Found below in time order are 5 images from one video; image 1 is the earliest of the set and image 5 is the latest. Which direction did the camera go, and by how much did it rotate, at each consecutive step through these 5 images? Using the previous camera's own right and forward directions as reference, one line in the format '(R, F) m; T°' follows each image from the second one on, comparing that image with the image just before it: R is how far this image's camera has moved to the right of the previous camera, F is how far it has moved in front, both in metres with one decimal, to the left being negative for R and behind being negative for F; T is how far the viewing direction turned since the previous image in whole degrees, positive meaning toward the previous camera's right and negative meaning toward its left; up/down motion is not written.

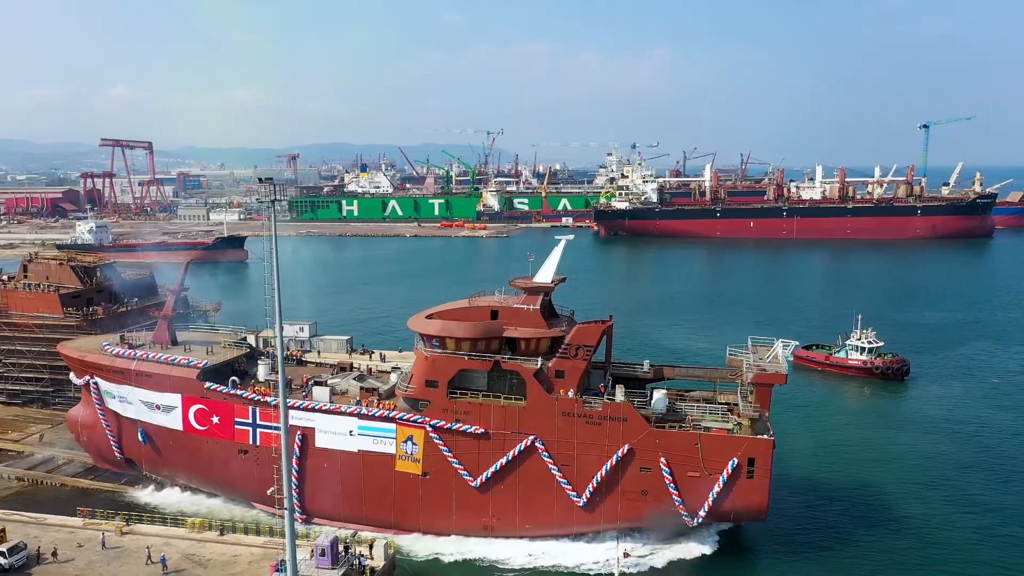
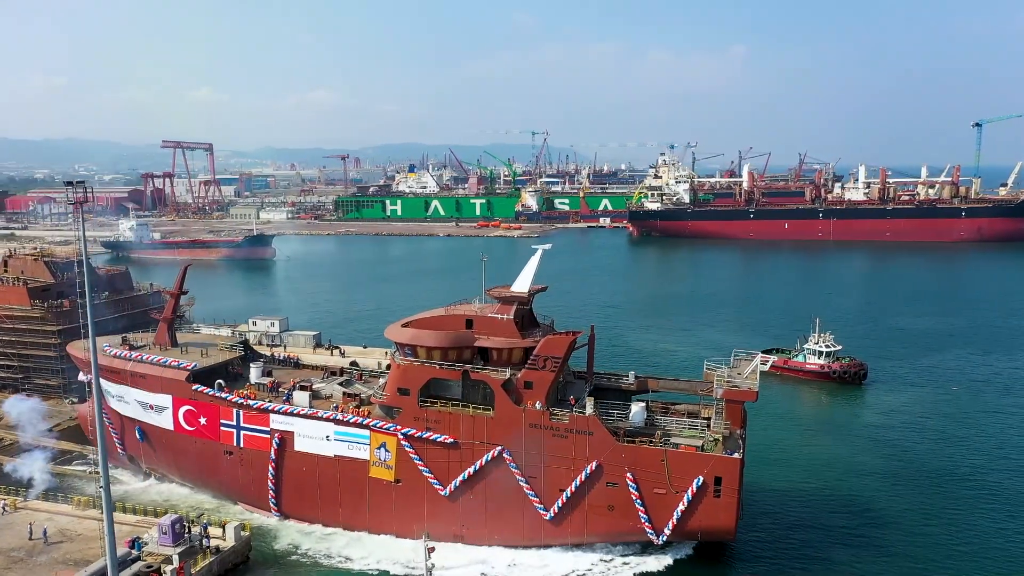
(+1.5, +0.1) m; -5°
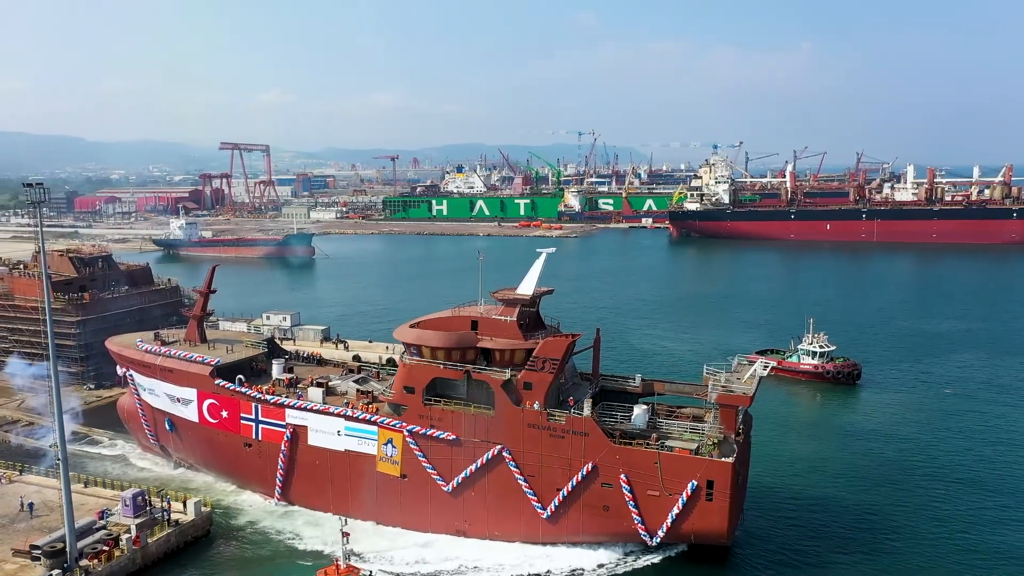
(+0.9, -0.2) m; -4°
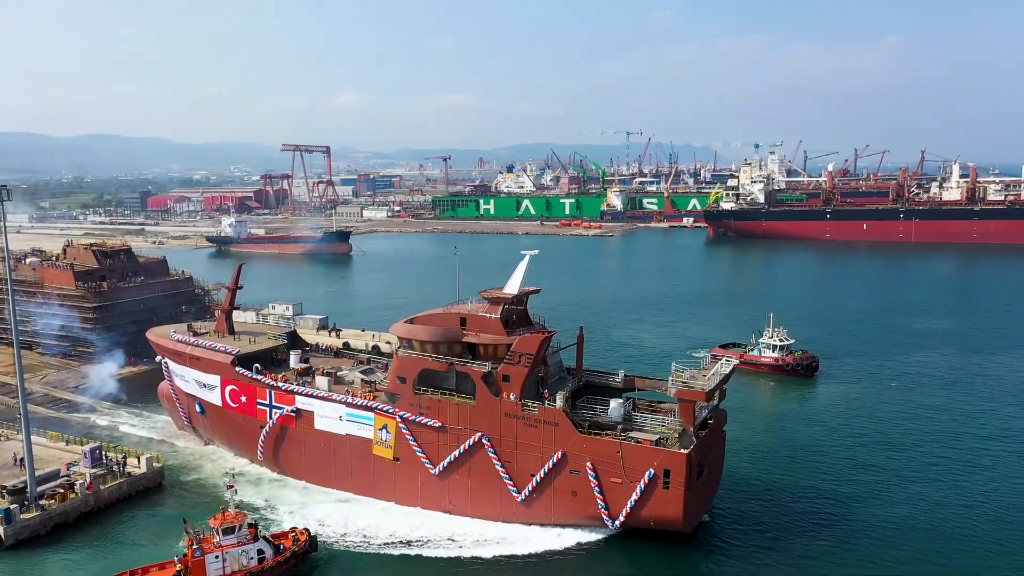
(+1.6, -0.9) m; -5°
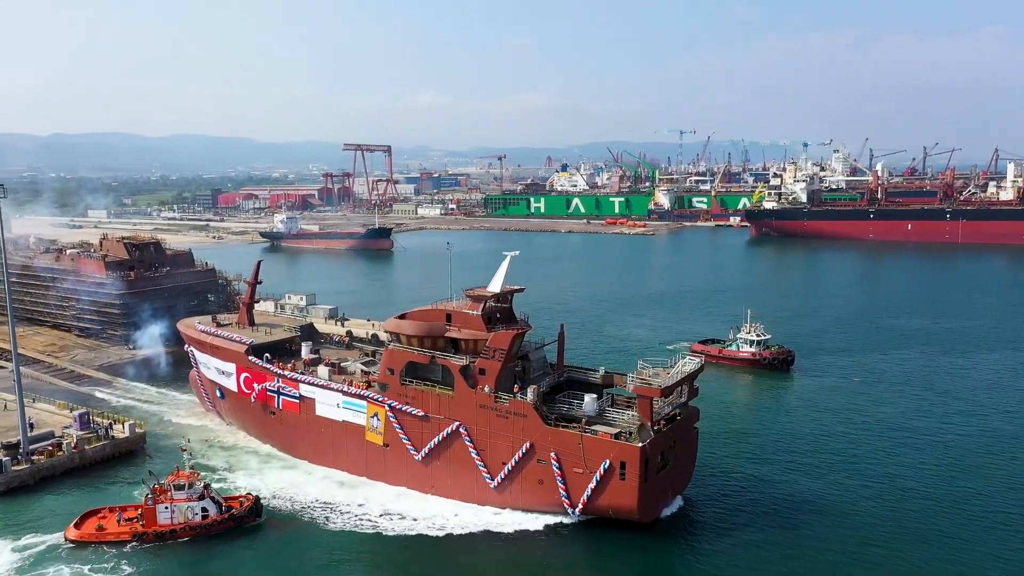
(+1.9, -0.6) m; -6°
